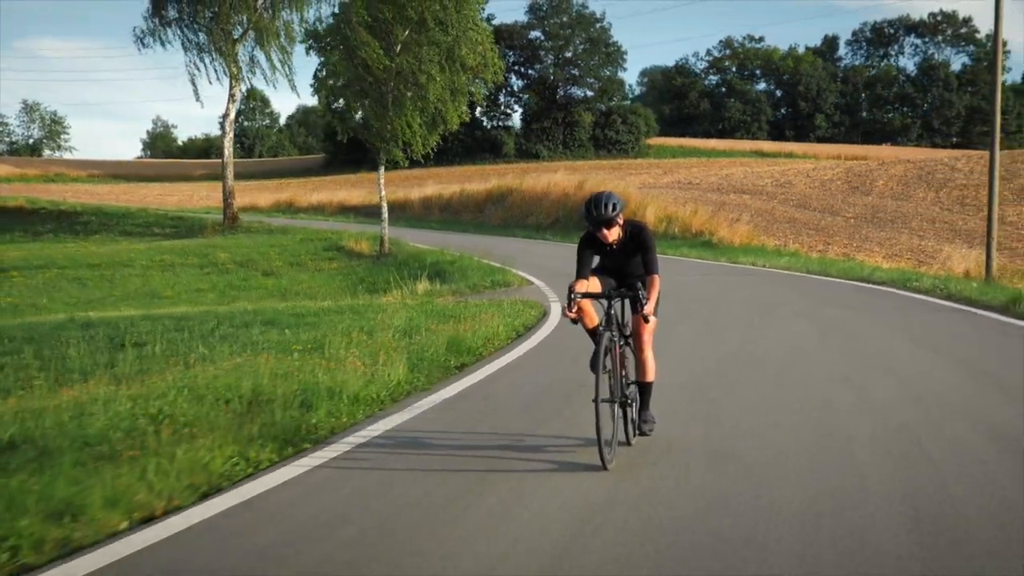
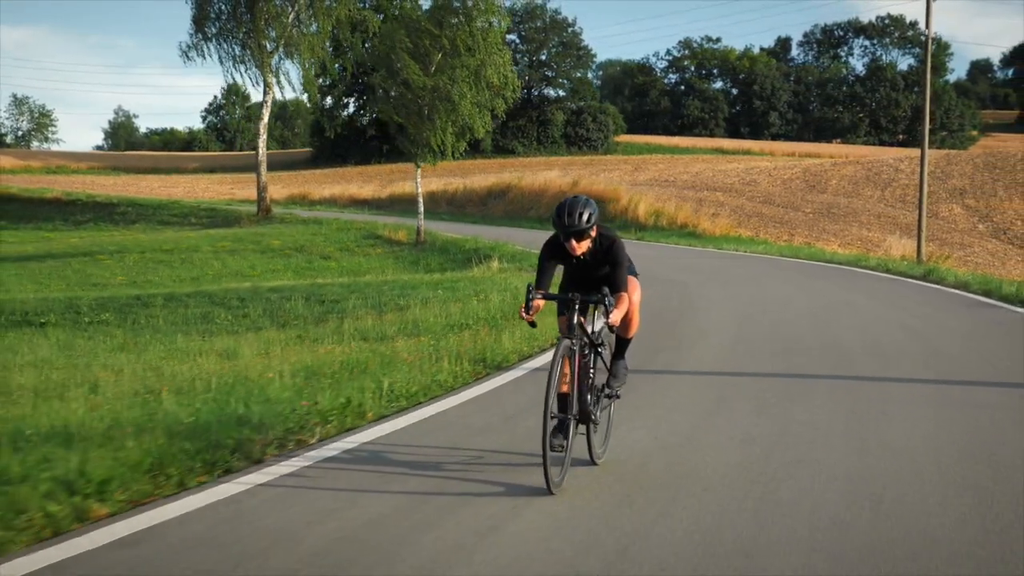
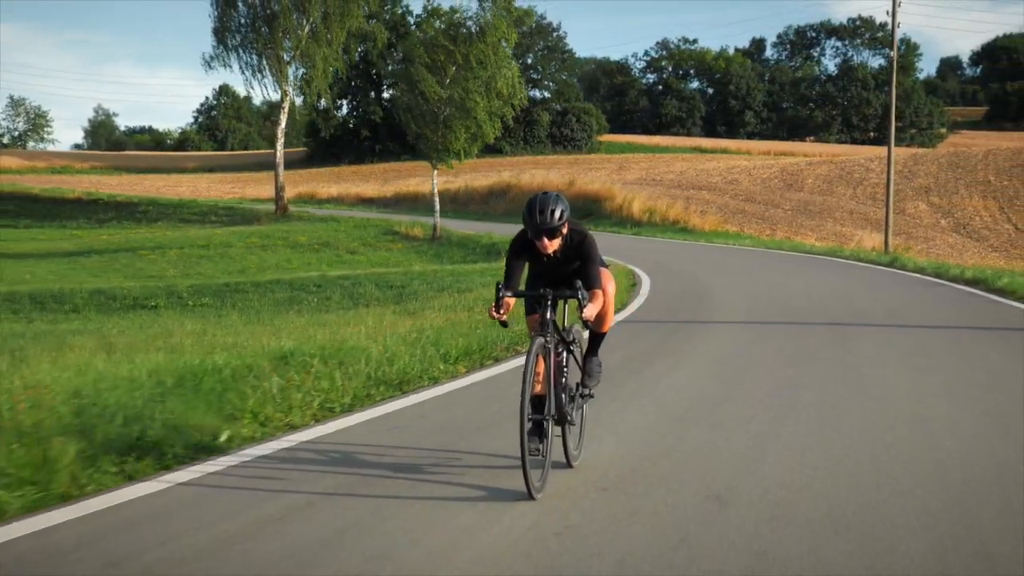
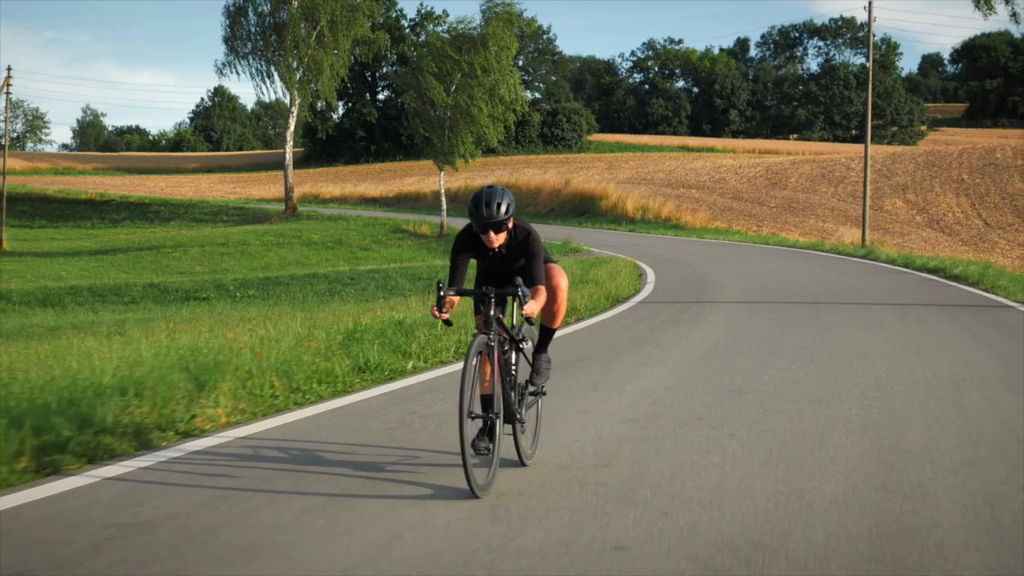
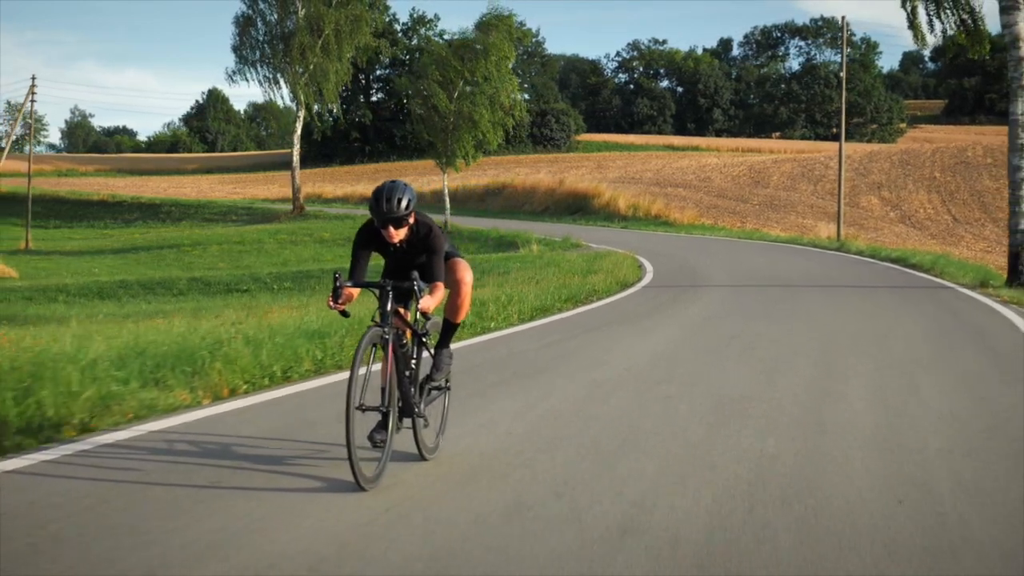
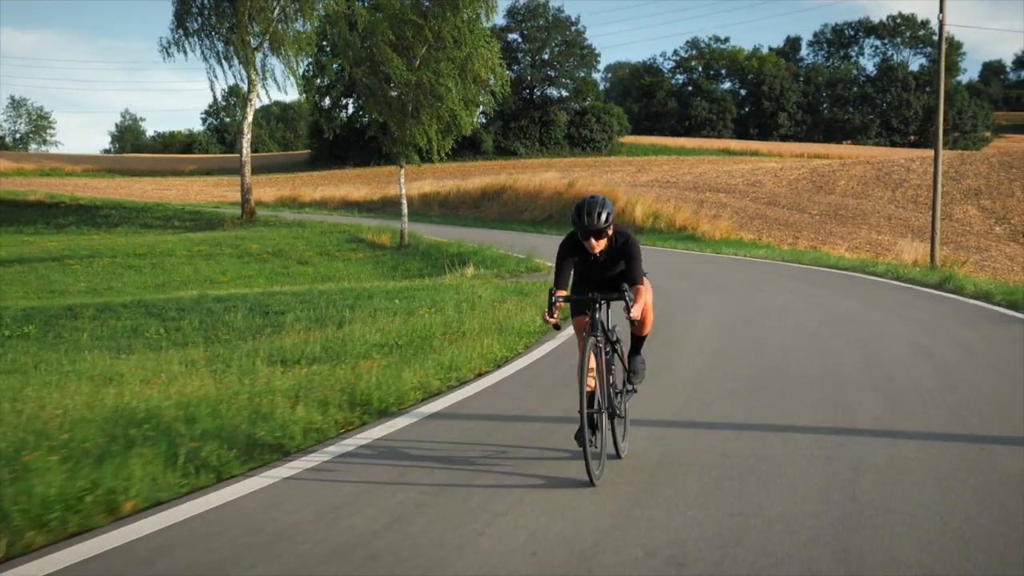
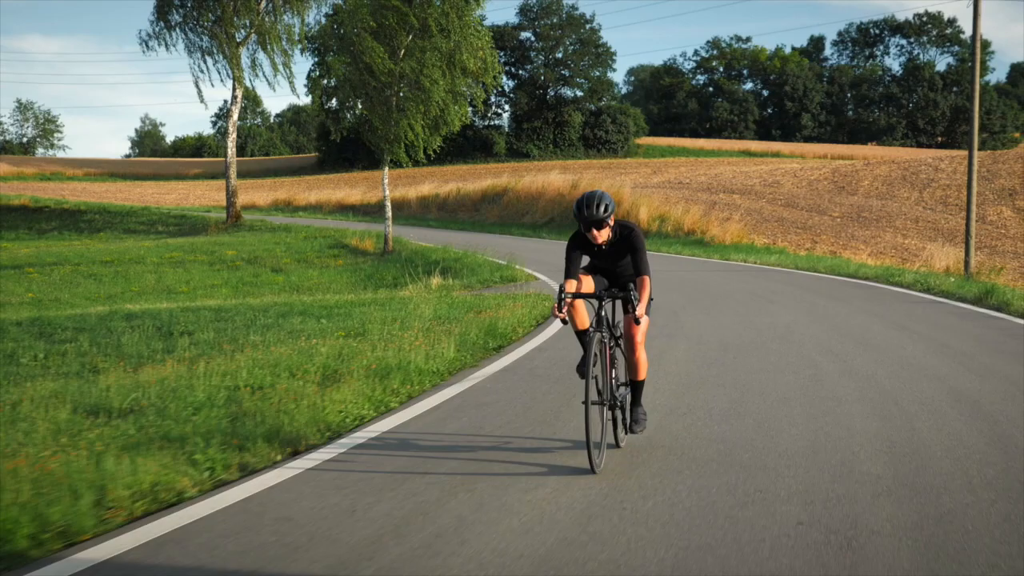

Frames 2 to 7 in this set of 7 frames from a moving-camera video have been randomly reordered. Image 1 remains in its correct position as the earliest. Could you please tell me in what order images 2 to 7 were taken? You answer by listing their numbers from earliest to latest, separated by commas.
7, 6, 2, 3, 4, 5
